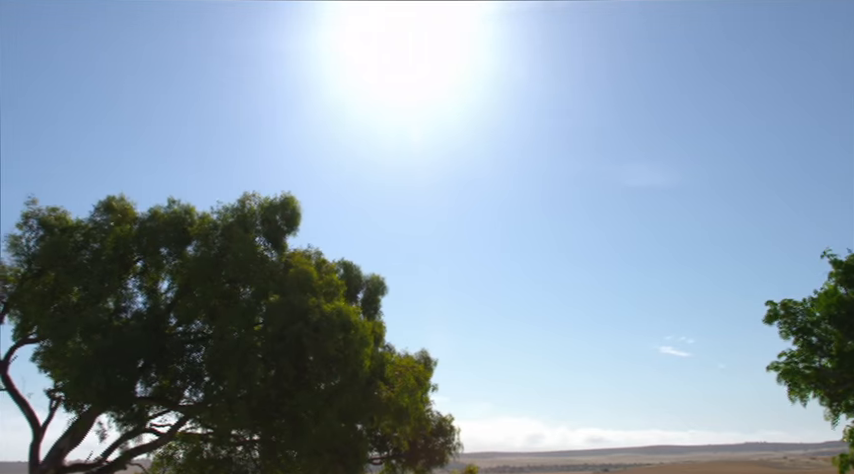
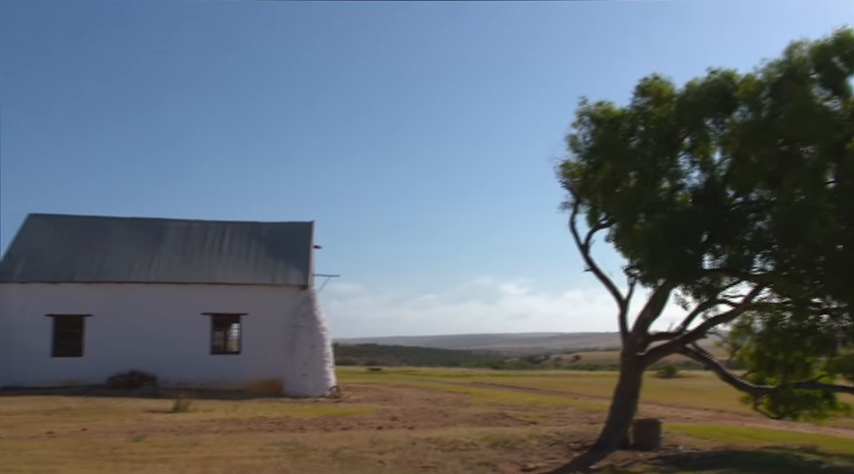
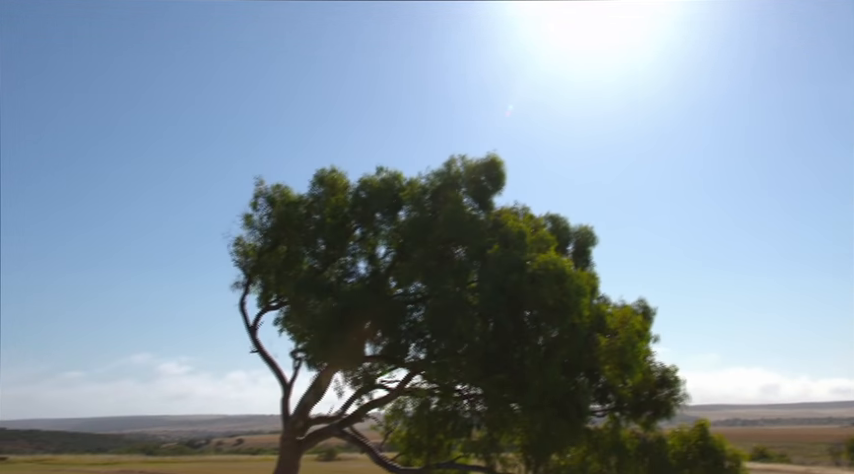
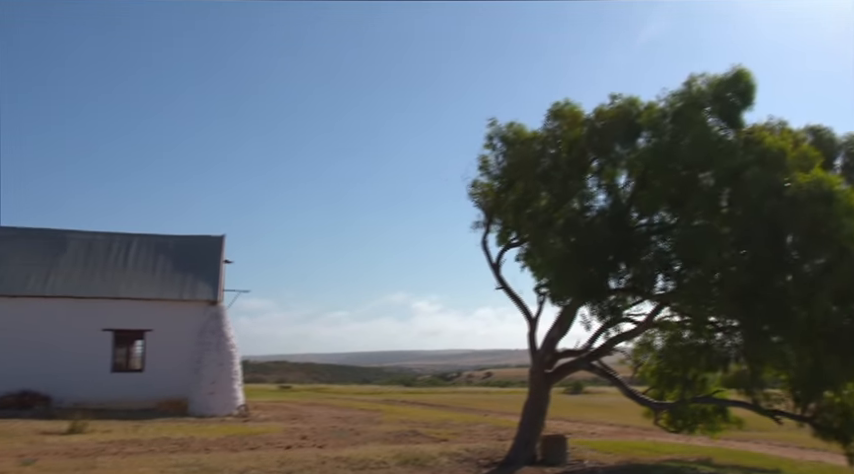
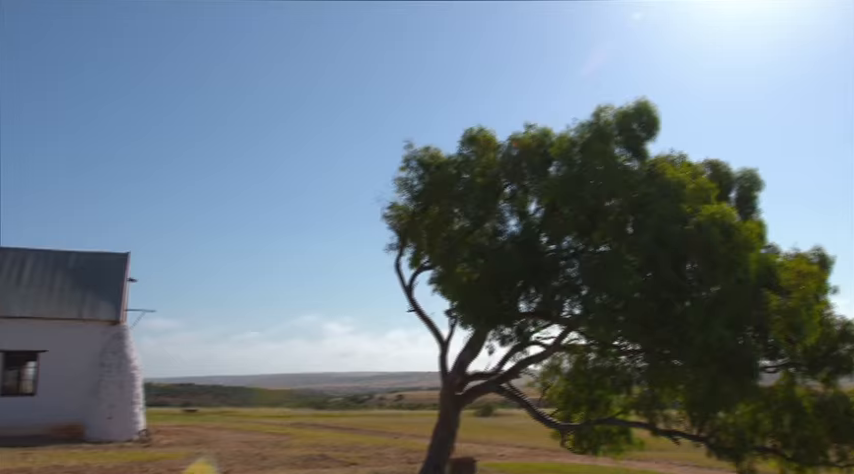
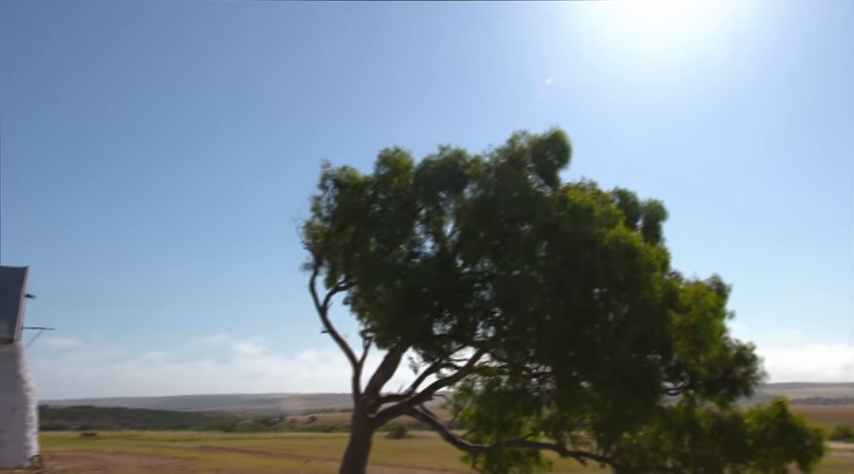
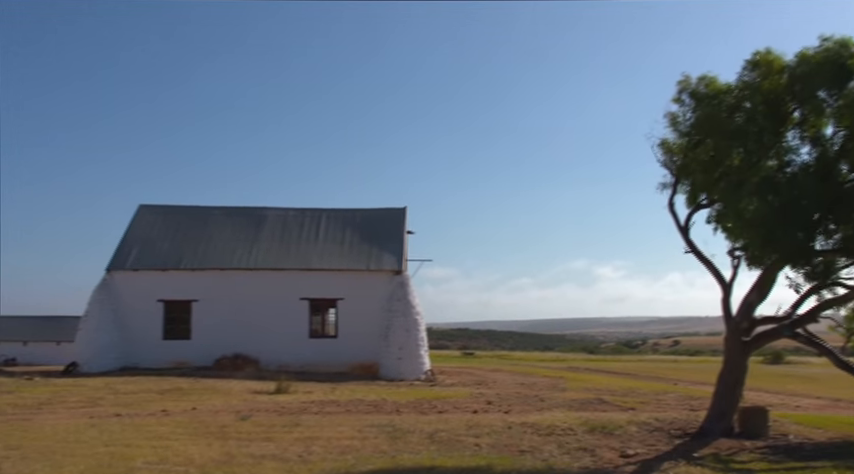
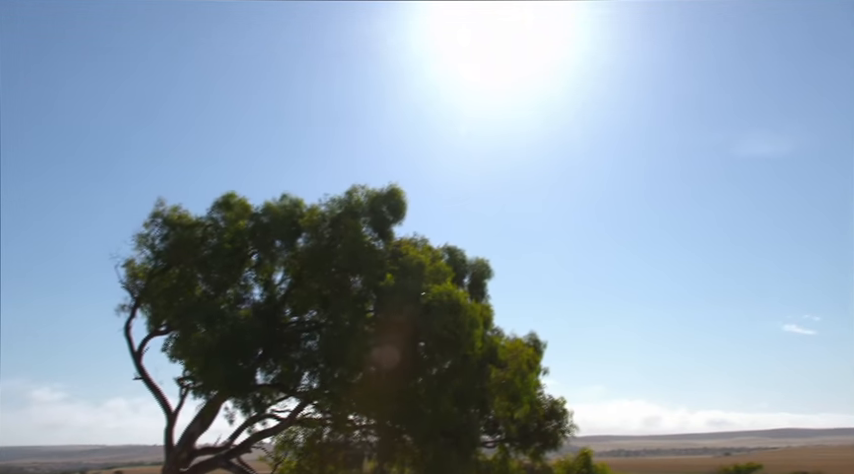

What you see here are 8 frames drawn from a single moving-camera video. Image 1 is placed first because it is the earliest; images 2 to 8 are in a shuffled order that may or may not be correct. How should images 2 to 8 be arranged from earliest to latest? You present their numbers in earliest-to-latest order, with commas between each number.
8, 3, 6, 5, 4, 2, 7
